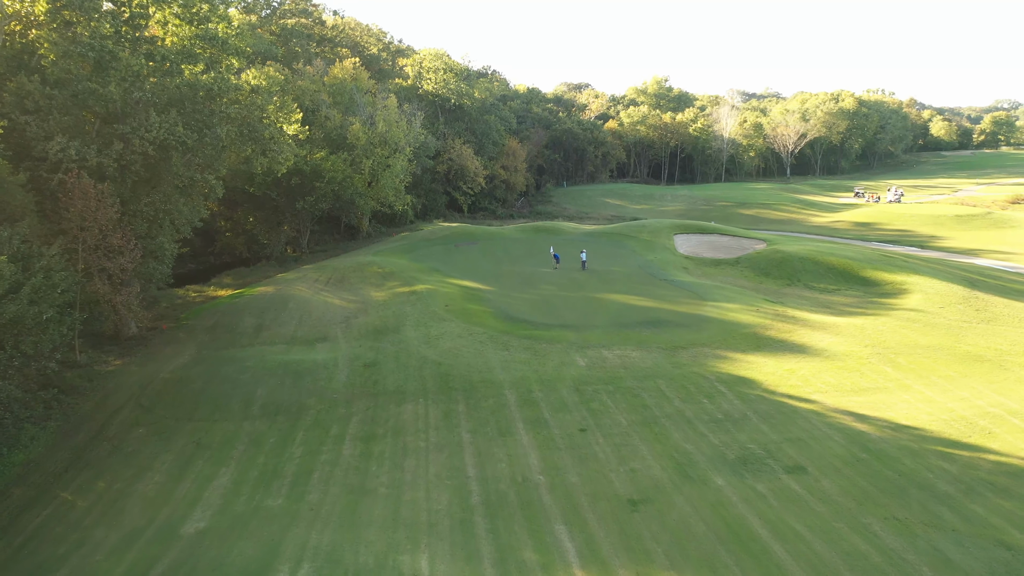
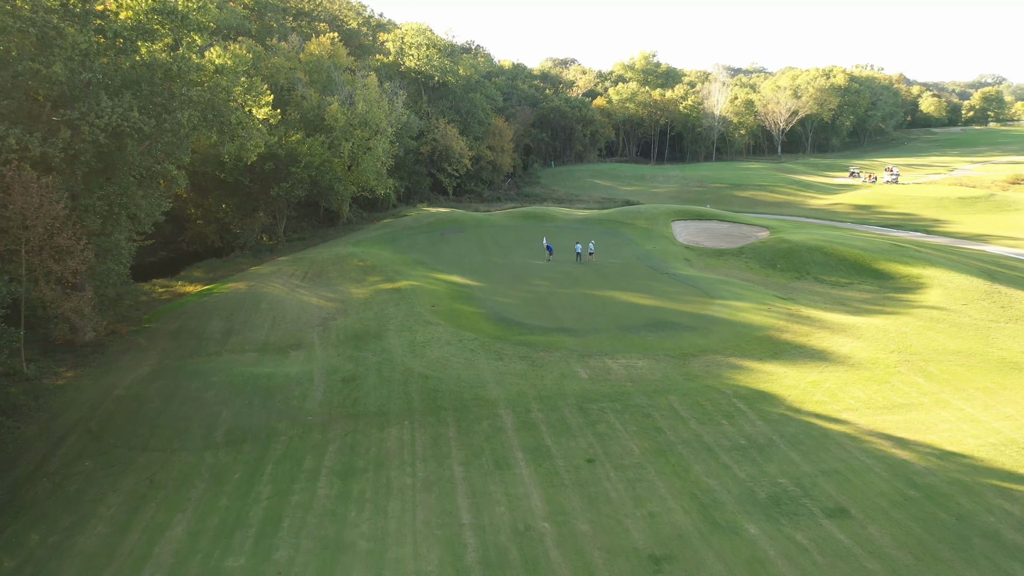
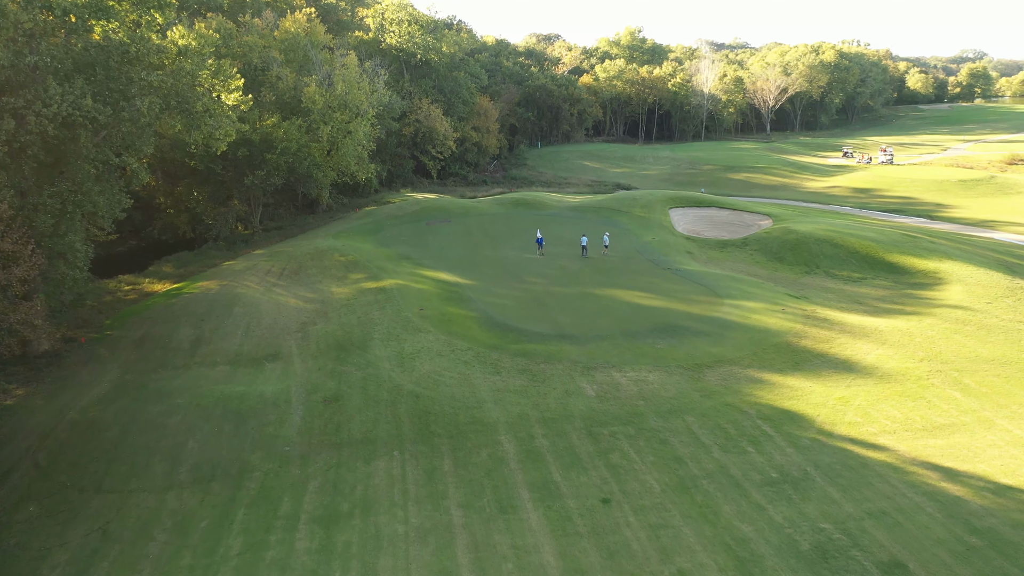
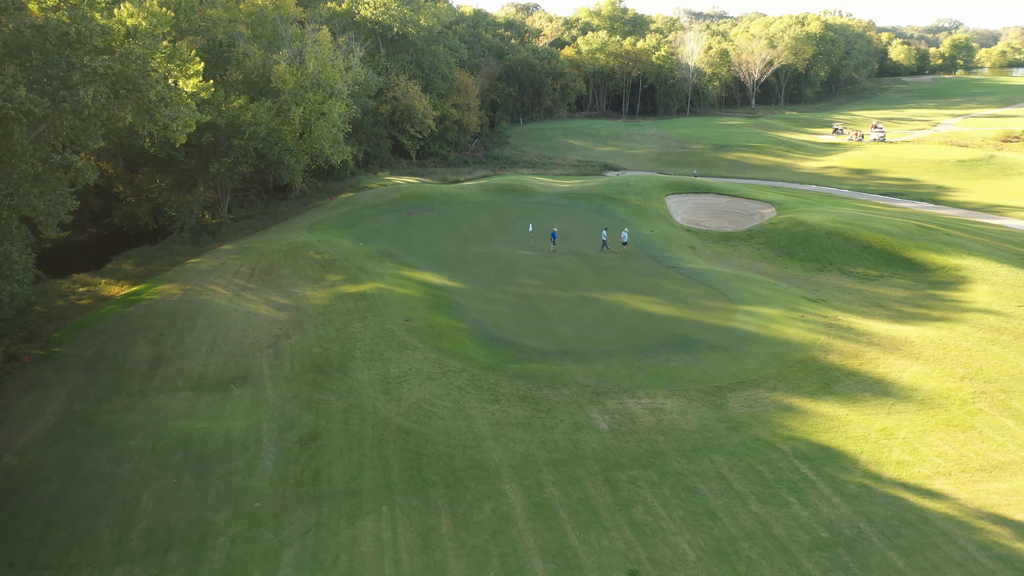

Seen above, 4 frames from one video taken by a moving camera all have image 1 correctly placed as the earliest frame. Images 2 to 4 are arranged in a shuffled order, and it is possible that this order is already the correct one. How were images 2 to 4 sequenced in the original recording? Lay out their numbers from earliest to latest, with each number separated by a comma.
2, 3, 4
